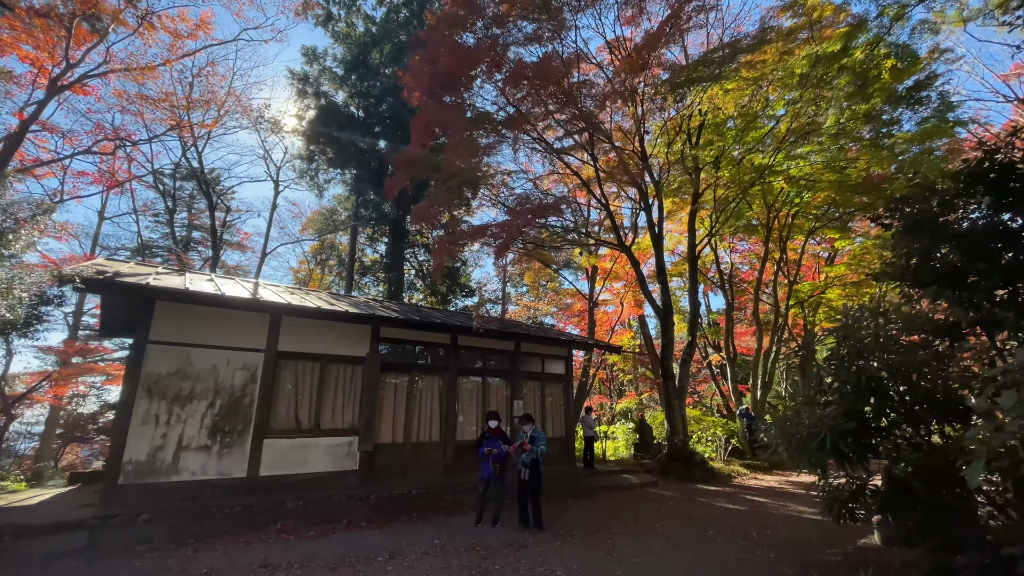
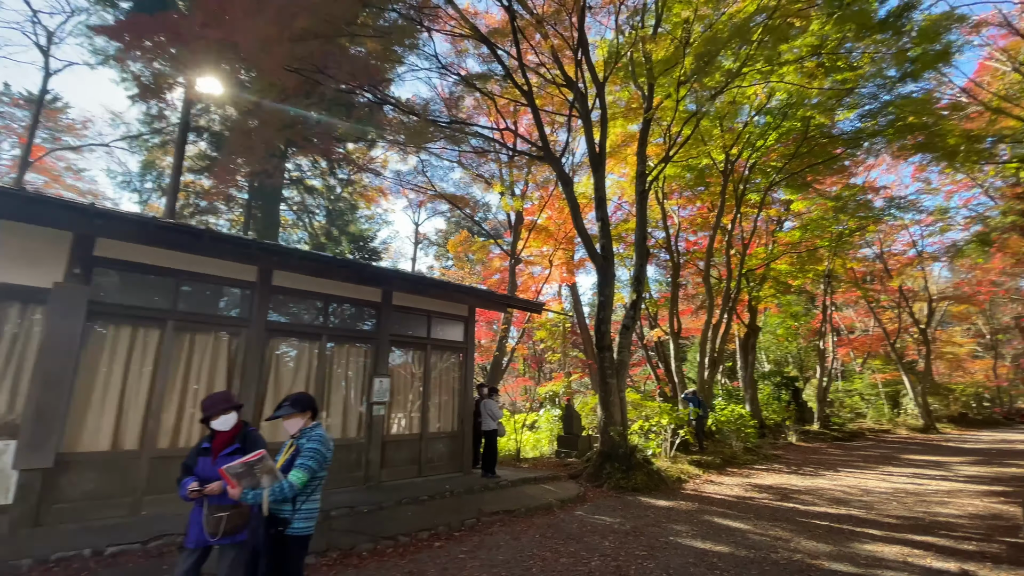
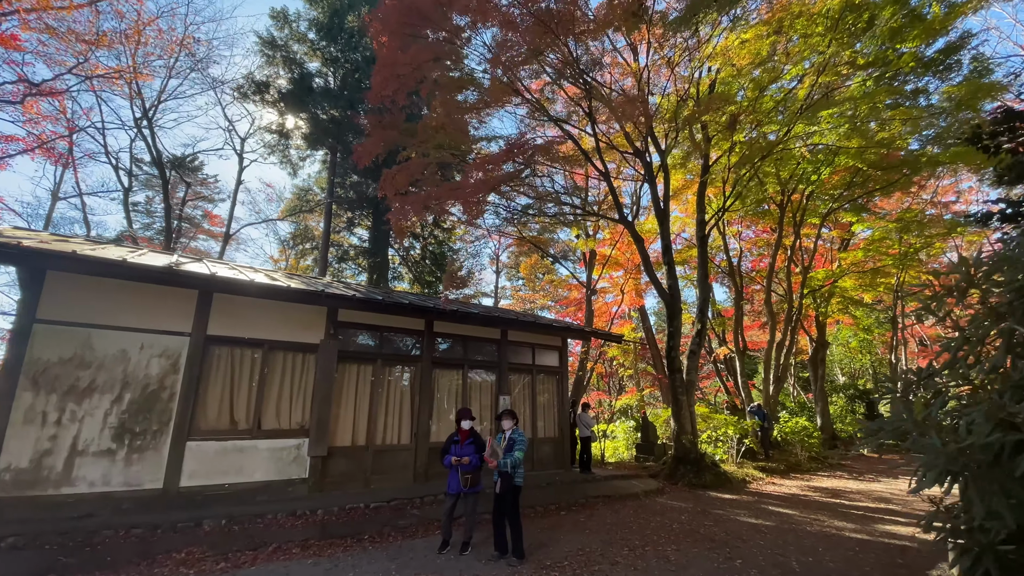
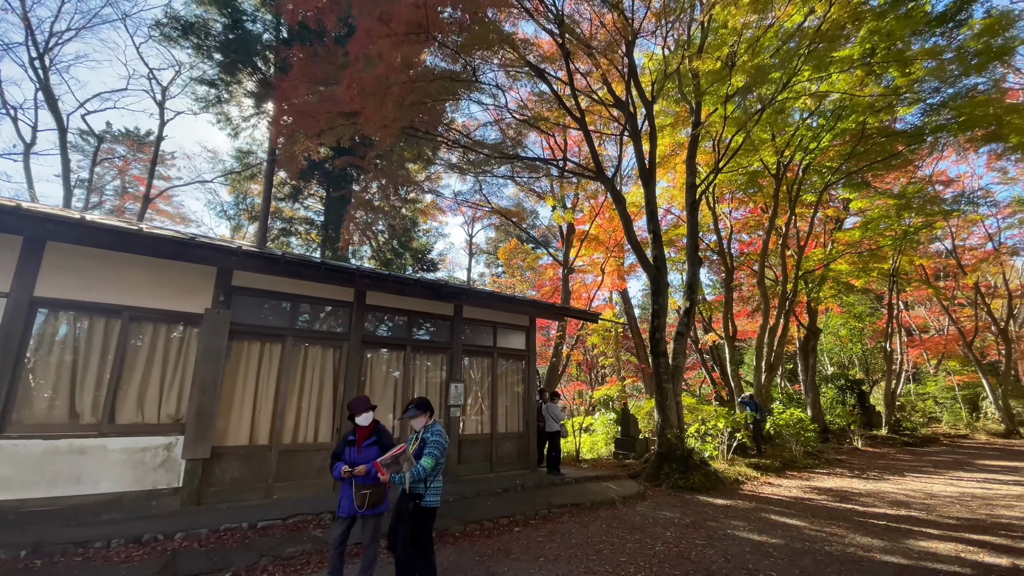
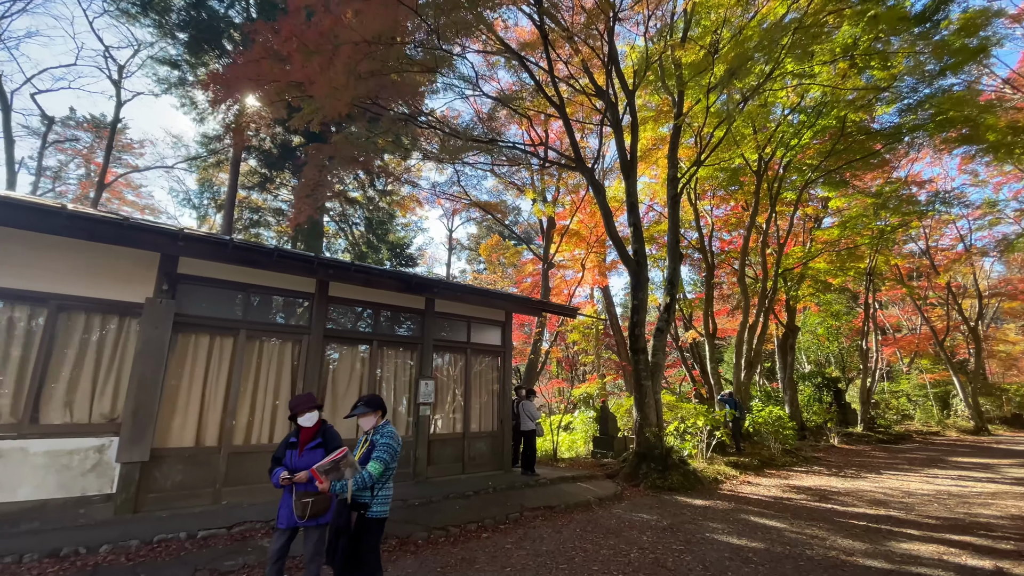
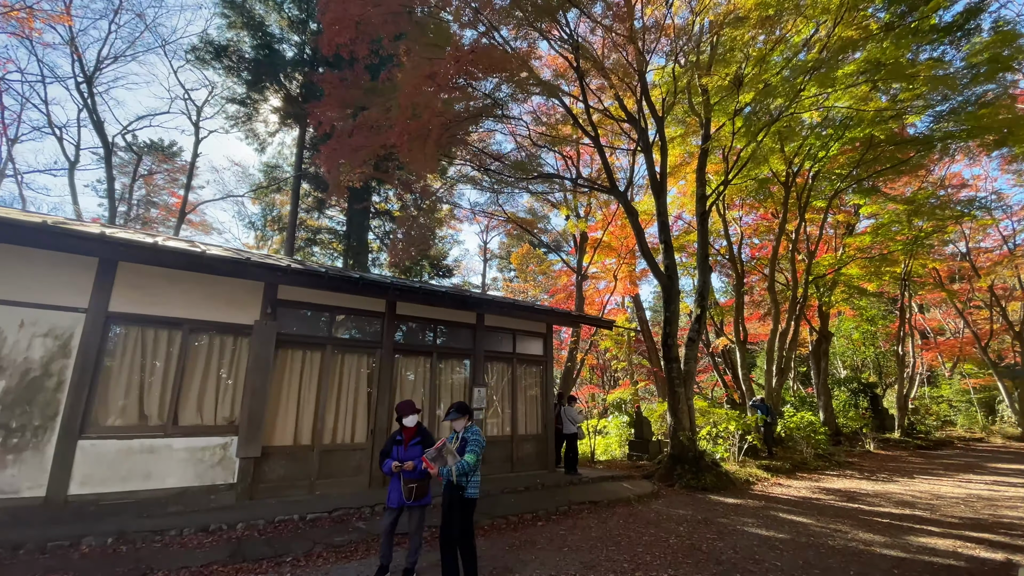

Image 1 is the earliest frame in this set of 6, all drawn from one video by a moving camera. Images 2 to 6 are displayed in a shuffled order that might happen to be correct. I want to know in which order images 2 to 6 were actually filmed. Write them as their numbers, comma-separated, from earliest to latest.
3, 6, 4, 5, 2
